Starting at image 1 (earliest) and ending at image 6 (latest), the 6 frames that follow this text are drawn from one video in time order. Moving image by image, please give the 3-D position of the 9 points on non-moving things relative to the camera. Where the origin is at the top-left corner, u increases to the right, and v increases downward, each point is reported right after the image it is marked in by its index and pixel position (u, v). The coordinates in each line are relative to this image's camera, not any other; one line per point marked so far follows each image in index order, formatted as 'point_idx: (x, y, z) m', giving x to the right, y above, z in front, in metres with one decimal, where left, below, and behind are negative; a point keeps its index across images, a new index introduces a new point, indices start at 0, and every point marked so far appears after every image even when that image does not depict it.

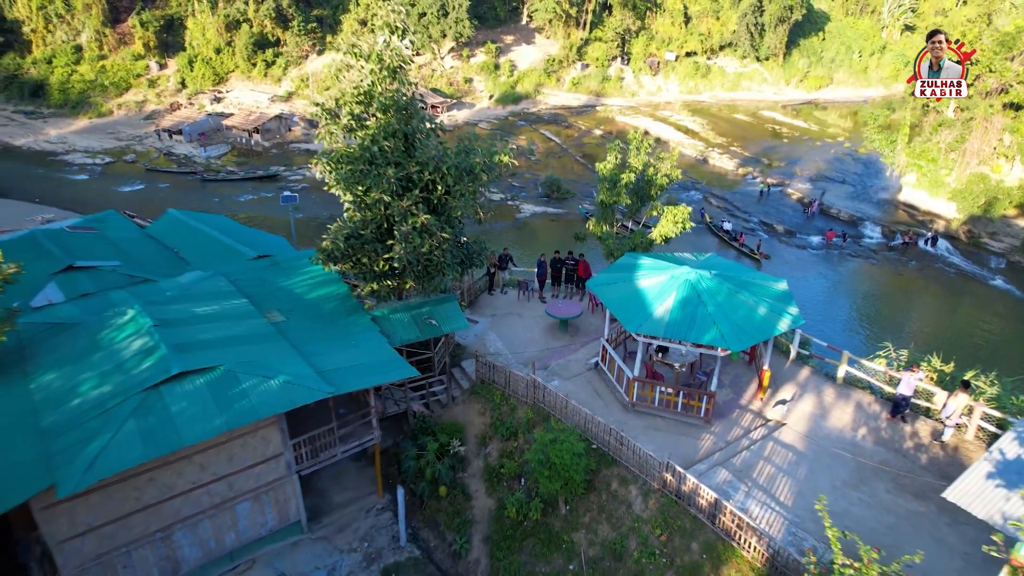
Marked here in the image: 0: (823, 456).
0: (+4.5, -2.4, +9.8) m
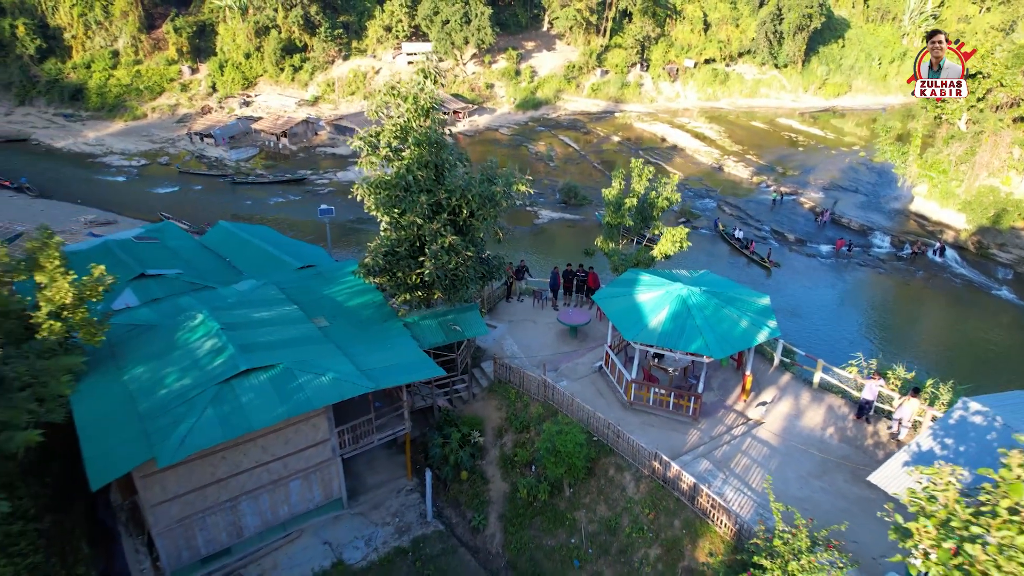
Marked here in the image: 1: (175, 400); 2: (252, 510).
0: (+4.7, -2.7, +11.3) m
1: (-5.2, -1.7, +10.4) m
2: (-4.3, -3.7, +11.2) m
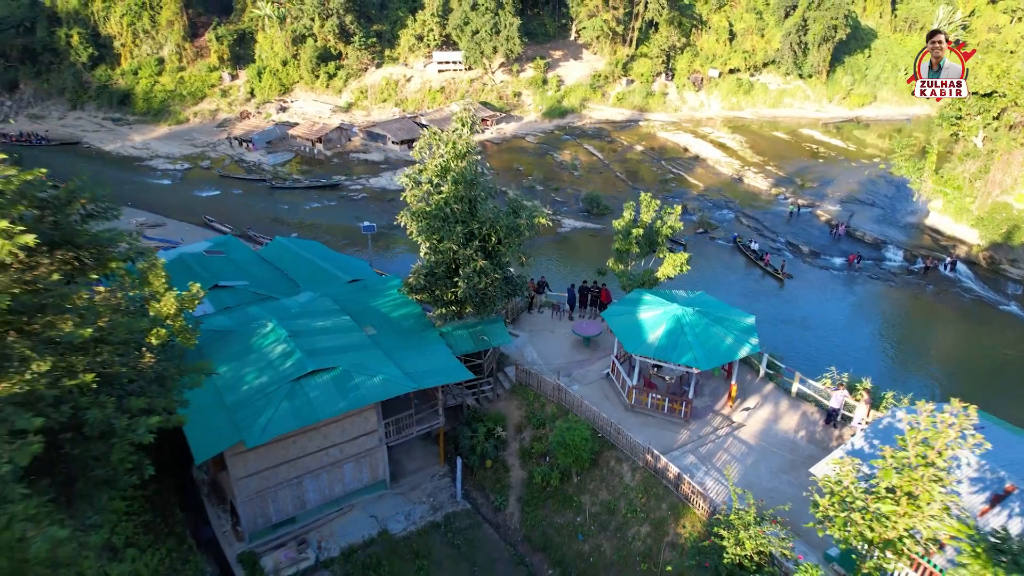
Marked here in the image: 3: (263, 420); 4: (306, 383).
0: (+5.1, -3.2, +13.3) m
1: (-4.9, -2.0, +12.8) m
2: (-4.0, -4.0, +13.5) m
3: (-4.5, -2.4, +12.1) m
4: (-3.9, -1.8, +12.9) m
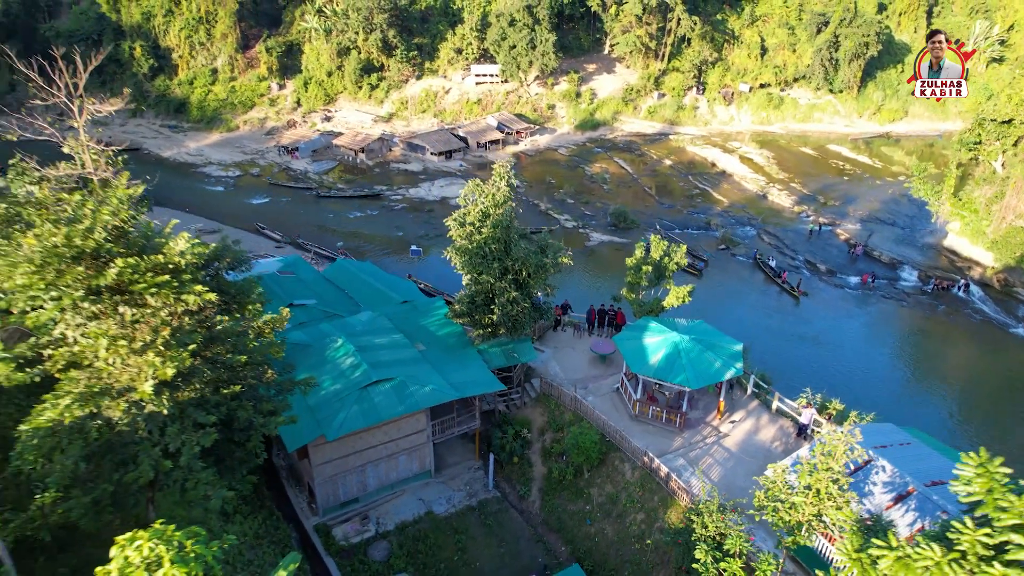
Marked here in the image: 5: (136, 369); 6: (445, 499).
0: (+5.6, -4.0, +16.2) m
1: (-4.3, -2.6, +16.0) m
2: (-3.4, -4.6, +16.8) m
3: (-4.0, -3.0, +15.4) m
4: (-3.4, -2.5, +16.2) m
5: (-5.4, -1.2, +9.6) m
6: (-1.7, -5.4, +17.3) m
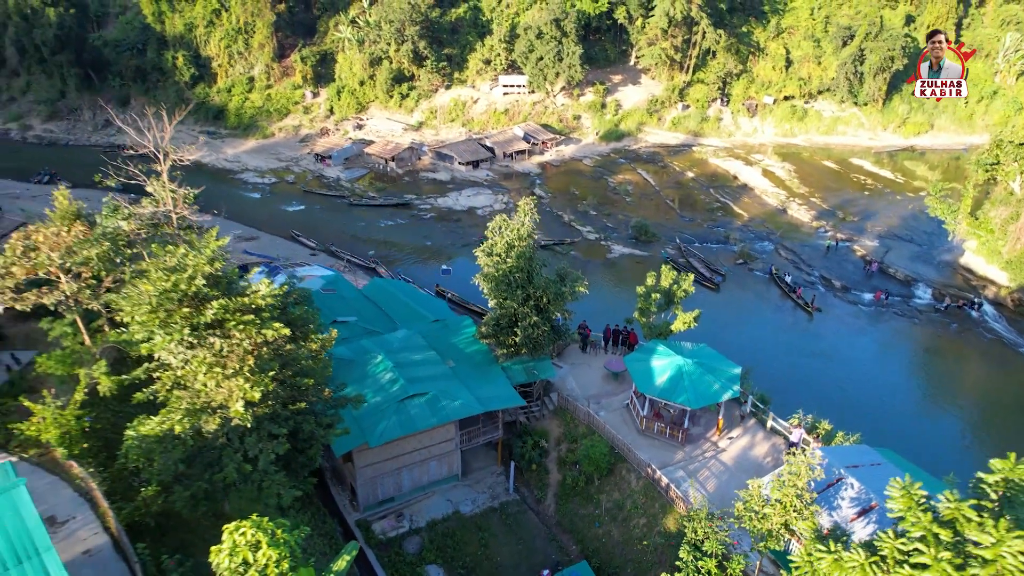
0: (+6.1, -4.9, +18.1) m
1: (-3.8, -3.3, +18.3) m
2: (-2.9, -5.3, +19.0) m
3: (-3.5, -3.7, +17.6) m
4: (-2.8, -3.2, +18.4) m
5: (-5.0, -1.8, +11.9) m
6: (-1.2, -6.1, +19.5) m
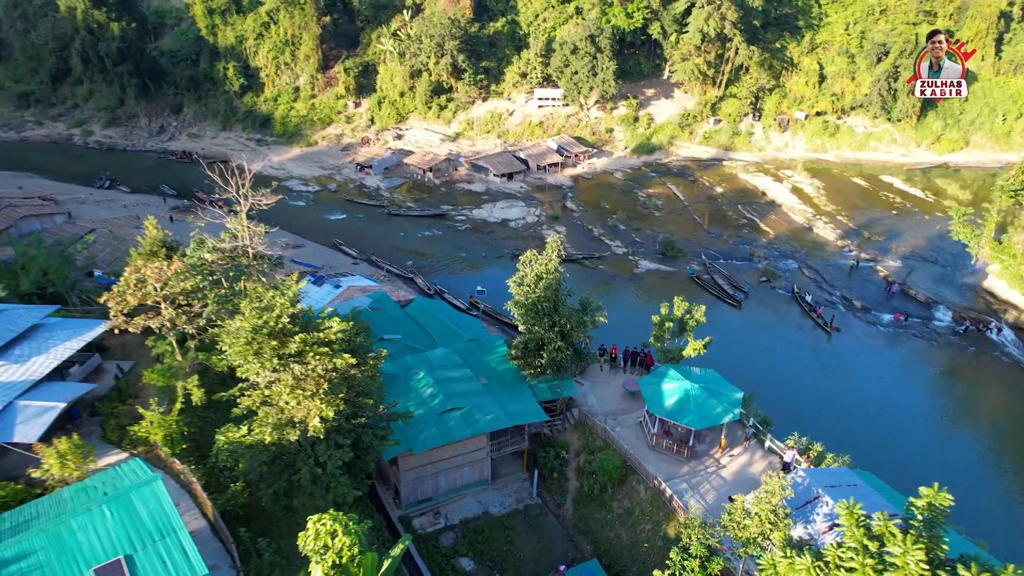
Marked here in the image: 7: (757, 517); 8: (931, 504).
0: (+6.8, -5.9, +20.4) m
1: (-3.0, -4.1, +21.0) m
2: (-2.2, -6.2, +21.7) m
3: (-2.7, -4.5, +20.4) m
4: (-2.1, -4.0, +21.1) m
5: (-4.5, -2.6, +14.8) m
6: (-0.4, -7.0, +22.1) m
7: (+5.3, -5.0, +14.6) m
8: (+7.1, -3.7, +11.4) m
